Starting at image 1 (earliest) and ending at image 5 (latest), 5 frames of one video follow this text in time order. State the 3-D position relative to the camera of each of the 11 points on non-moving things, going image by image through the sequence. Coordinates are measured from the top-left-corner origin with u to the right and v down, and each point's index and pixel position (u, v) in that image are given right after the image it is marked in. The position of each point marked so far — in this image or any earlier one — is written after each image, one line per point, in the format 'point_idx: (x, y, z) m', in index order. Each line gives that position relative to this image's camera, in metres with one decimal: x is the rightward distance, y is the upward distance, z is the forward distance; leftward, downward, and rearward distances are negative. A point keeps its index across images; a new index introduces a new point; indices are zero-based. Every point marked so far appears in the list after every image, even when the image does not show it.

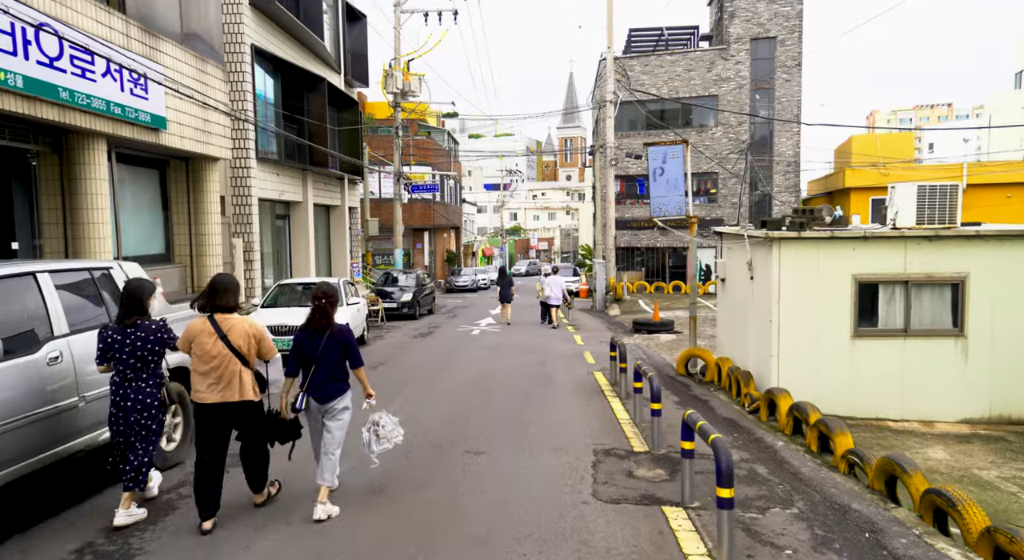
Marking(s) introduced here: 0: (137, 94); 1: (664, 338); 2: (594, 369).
0: (-5.9, +2.9, +11.1) m
1: (+3.8, -1.5, +17.6) m
2: (+1.5, -1.6, +12.7) m
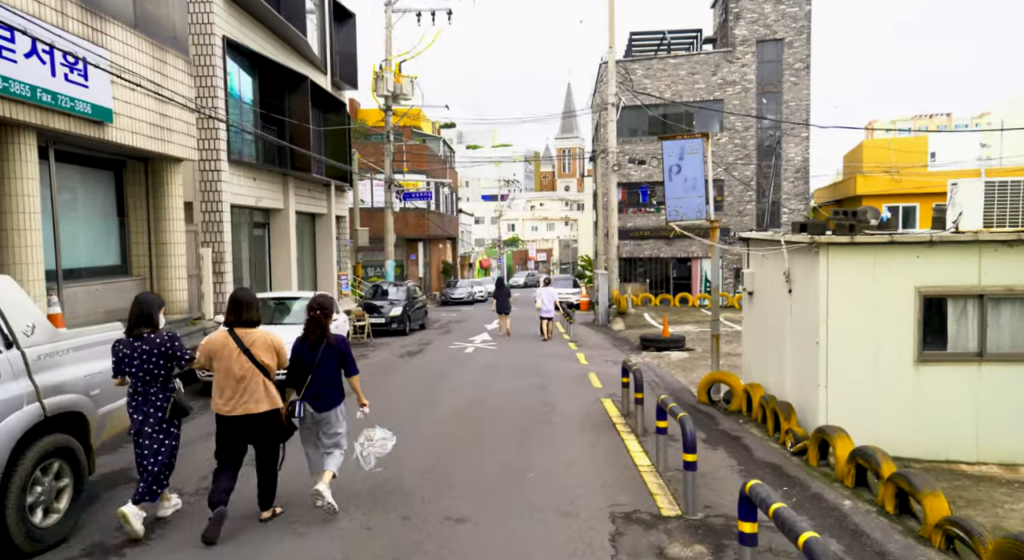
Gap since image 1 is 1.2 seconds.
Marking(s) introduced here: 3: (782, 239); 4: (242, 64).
0: (-6.0, +2.7, +9.6) m
1: (+3.7, -1.7, +16.1) m
2: (+1.4, -1.8, +11.1) m
3: (+3.2, +0.5, +8.4) m
4: (-6.7, +5.3, +17.5) m
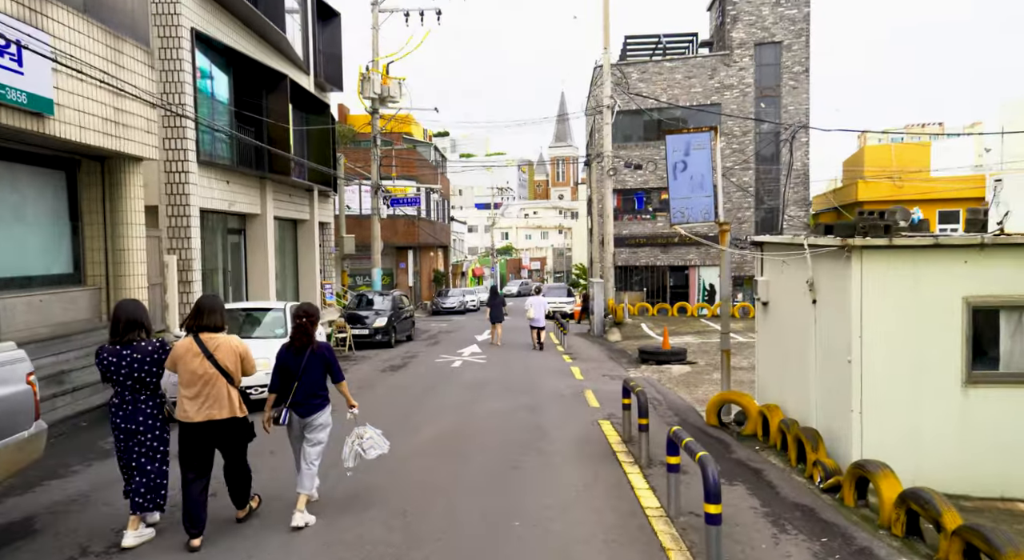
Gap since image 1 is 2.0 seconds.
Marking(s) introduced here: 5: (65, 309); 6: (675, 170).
0: (-6.1, +2.6, +8.5) m
1: (+3.5, -1.9, +15.0) m
2: (+1.3, -1.9, +10.1) m
3: (+3.1, +0.4, +7.4) m
4: (-6.9, +5.1, +16.4) m
5: (-7.3, -0.5, +11.5) m
6: (+2.2, +1.5, +9.5) m
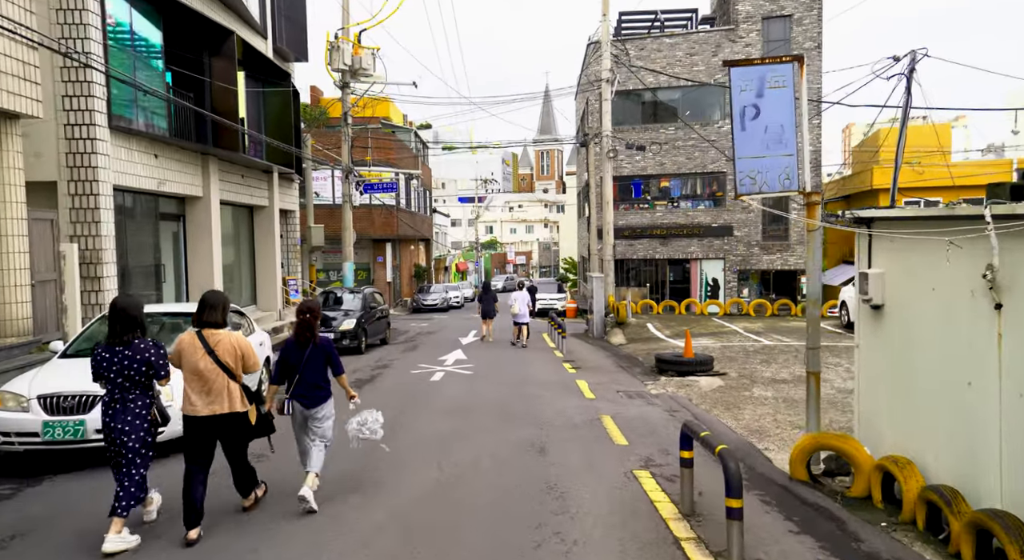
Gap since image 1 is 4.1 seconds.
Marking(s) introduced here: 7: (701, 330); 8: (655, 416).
0: (-6.1, +2.6, +5.6) m
1: (+3.4, -1.8, +12.3) m
2: (+1.3, -1.9, +7.3) m
3: (+3.1, +0.4, +4.7) m
4: (-7.1, +5.2, +13.4) m
5: (-7.3, -0.4, +8.5) m
6: (+2.2, +1.6, +6.8) m
7: (+5.3, -1.4, +20.0) m
8: (+2.0, -1.9, +9.7) m
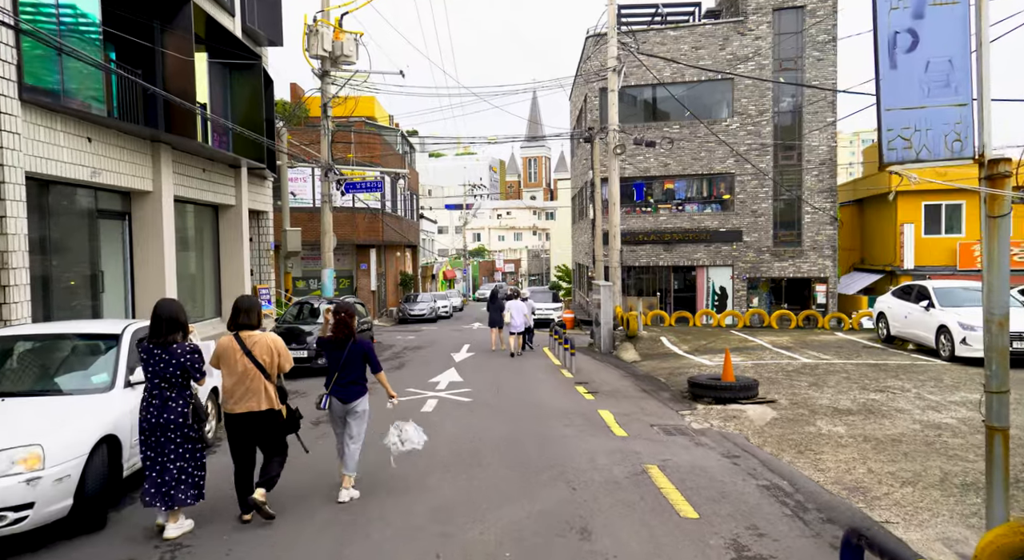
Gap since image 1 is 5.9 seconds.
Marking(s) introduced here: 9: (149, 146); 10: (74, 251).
0: (-5.8, +2.6, +3.2) m
1: (+3.5, -2.0, +10.1) m
2: (+1.5, -1.9, +5.0) m
3: (+3.4, +0.4, +2.5) m
4: (-7.0, +5.1, +11.1) m
5: (-7.1, -0.5, +6.1) m
6: (+2.4, +1.5, +4.6) m
7: (+5.3, -1.6, +17.8) m
8: (+2.1, -2.0, +7.5) m
9: (-7.0, +2.6, +13.7) m
10: (-7.4, +0.5, +11.9) m
